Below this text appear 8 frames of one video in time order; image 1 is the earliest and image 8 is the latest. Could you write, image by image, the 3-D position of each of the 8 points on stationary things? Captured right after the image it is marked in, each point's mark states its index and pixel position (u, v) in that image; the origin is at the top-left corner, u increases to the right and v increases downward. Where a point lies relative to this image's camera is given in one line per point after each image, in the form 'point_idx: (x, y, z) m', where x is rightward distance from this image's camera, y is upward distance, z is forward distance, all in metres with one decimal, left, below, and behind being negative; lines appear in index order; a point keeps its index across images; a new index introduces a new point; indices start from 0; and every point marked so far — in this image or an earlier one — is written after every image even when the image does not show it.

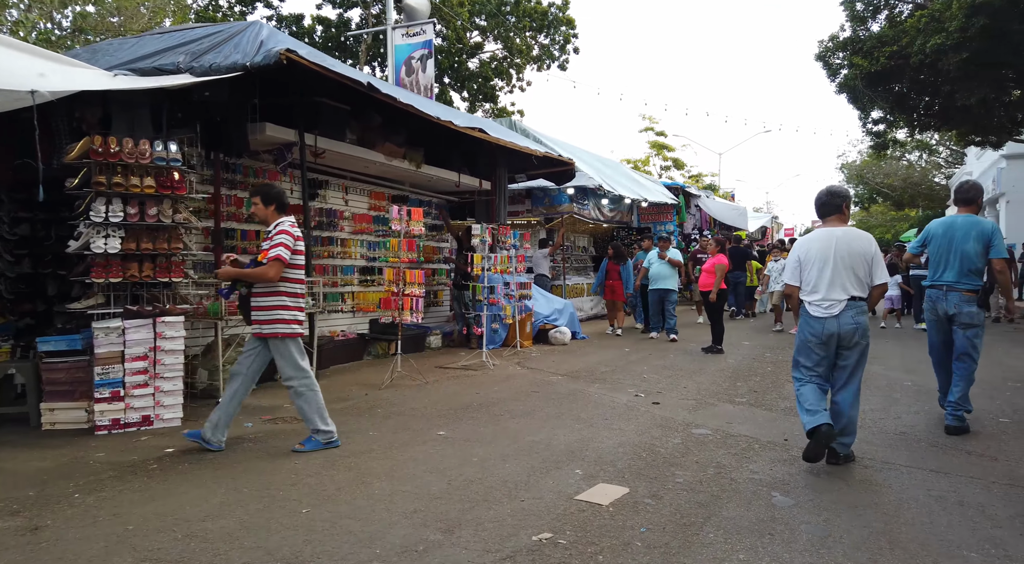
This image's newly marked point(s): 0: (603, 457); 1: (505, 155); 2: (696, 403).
0: (+0.6, -1.2, +4.5) m
1: (-0.1, +2.1, +10.6) m
2: (+1.8, -1.2, +6.3) m
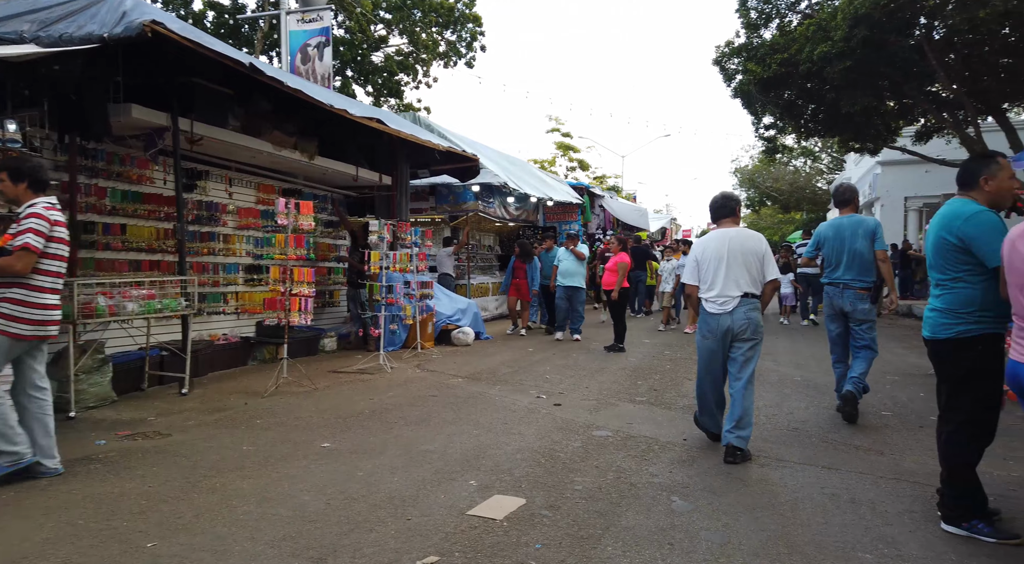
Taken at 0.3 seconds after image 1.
0: (-0.1, -1.2, +4.2) m
1: (-1.7, +2.1, +10.2) m
2: (+0.8, -1.1, +6.2) m
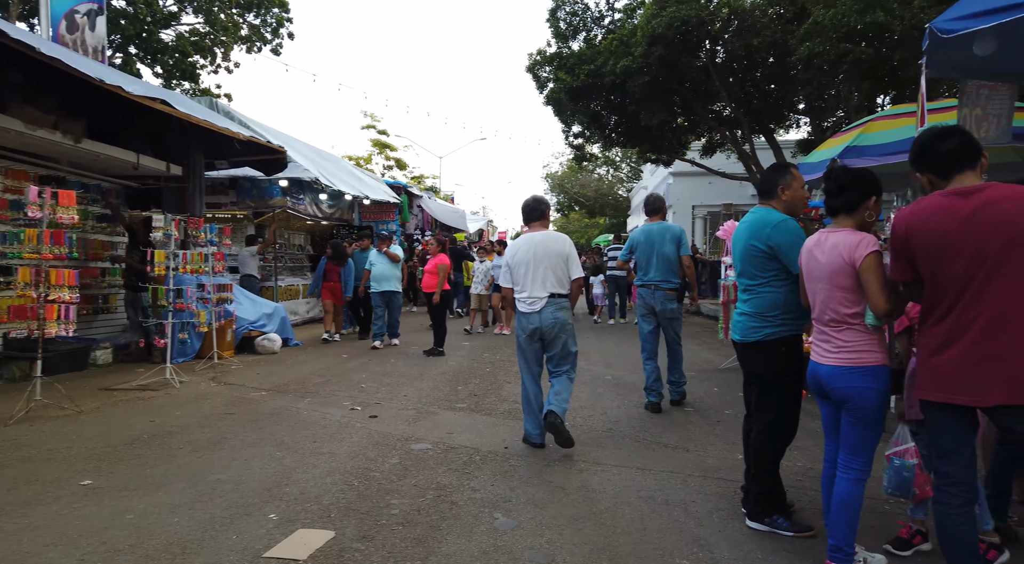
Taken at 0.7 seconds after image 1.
0: (-1.2, -1.2, +3.8) m
1: (-4.3, +2.0, +9.1) m
2: (-0.9, -1.2, +5.9) m
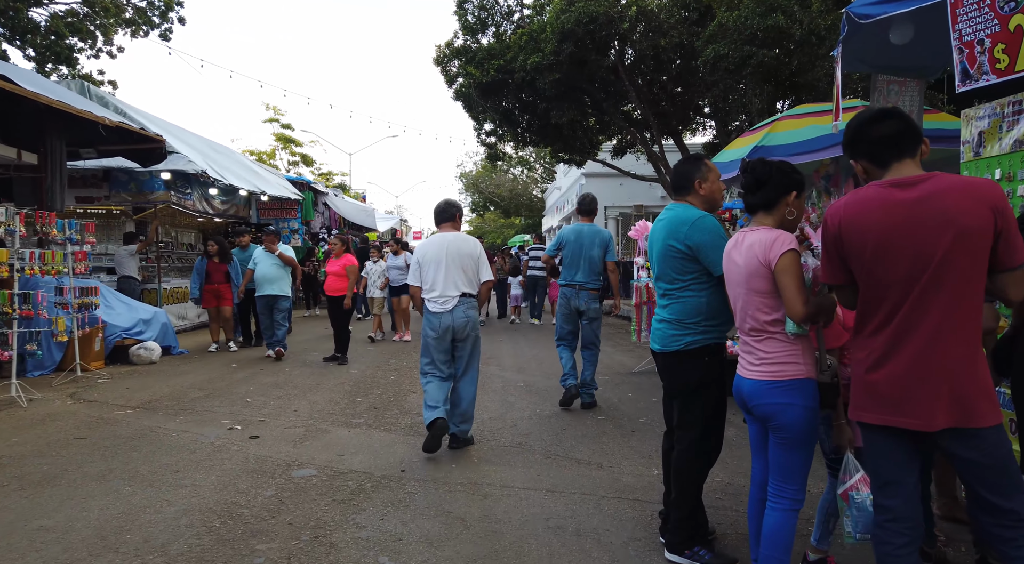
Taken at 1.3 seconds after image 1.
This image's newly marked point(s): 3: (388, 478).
0: (-1.7, -1.2, +3.1) m
1: (-5.5, +2.0, +8.0) m
2: (-1.7, -1.2, +5.3) m
3: (-0.8, -1.2, +4.1) m
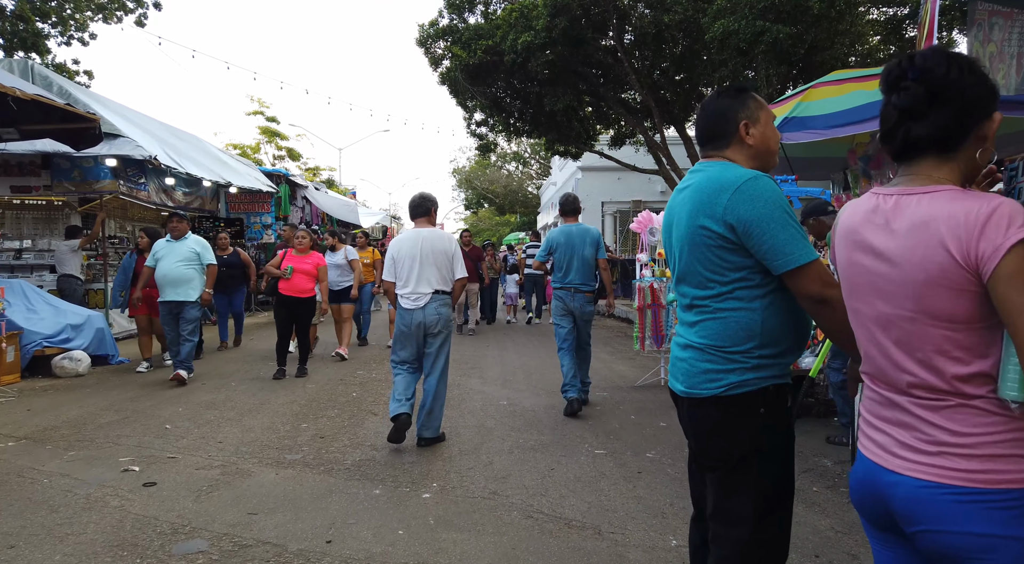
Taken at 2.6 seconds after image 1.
0: (-1.9, -1.2, +2.0) m
1: (-5.7, +2.0, +6.8) m
2: (-1.8, -1.2, +4.1) m
3: (-0.9, -1.2, +3.0) m
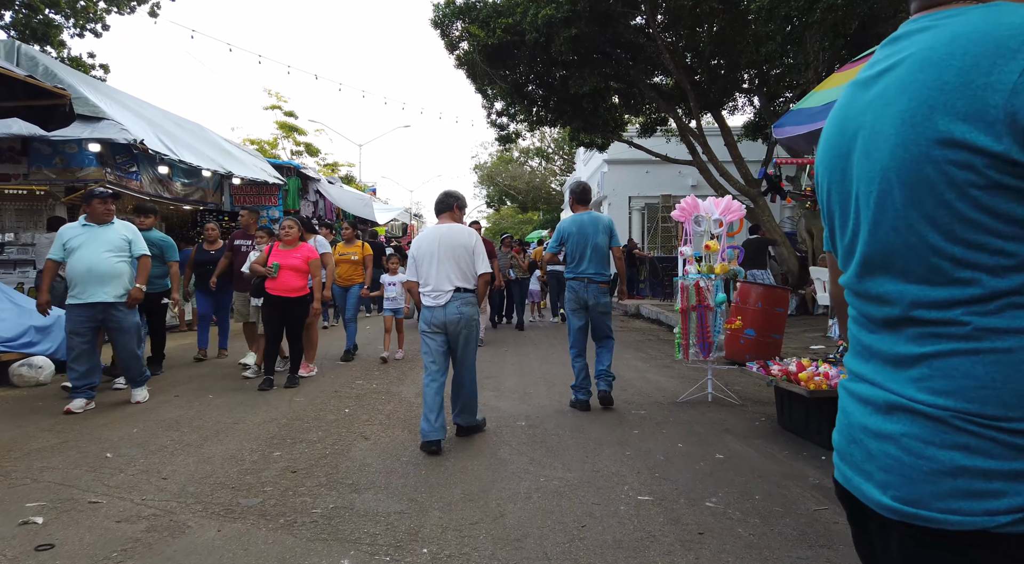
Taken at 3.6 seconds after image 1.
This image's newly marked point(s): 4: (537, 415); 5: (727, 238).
0: (-1.9, -1.2, +1.0) m
1: (-5.5, +2.0, +5.9) m
2: (-1.7, -1.2, +3.1) m
3: (-0.9, -1.2, +1.9) m
4: (+0.2, -1.1, +5.7) m
5: (+2.1, +0.4, +6.4) m
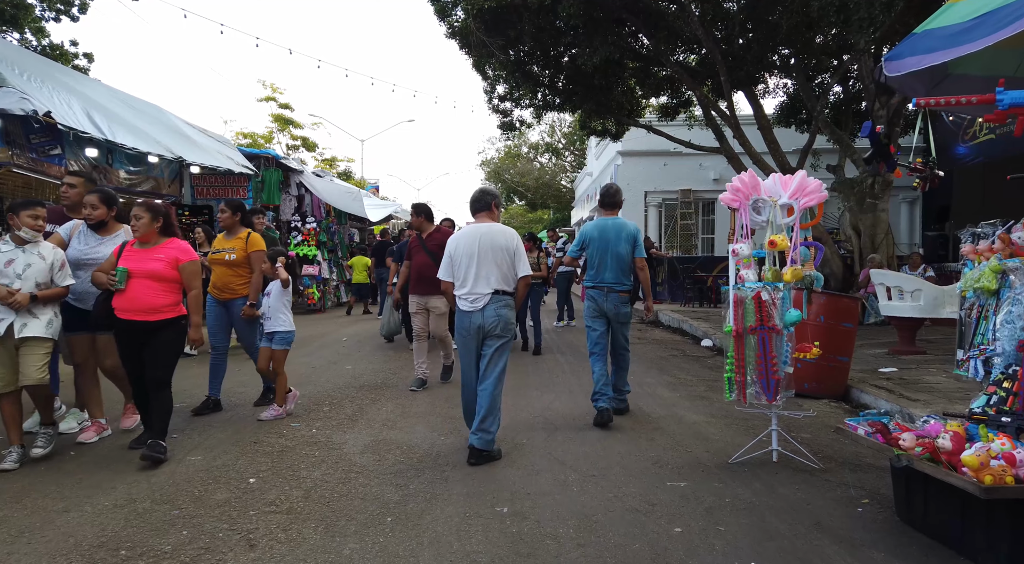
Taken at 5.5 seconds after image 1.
0: (-2.1, -1.3, -0.8) m
1: (-5.6, +2.0, +4.2) m
2: (-1.9, -1.2, +1.4) m
3: (-1.1, -1.3, +0.1) m
4: (+0.1, -1.2, +3.9) m
5: (+2.0, +0.4, +4.5) m
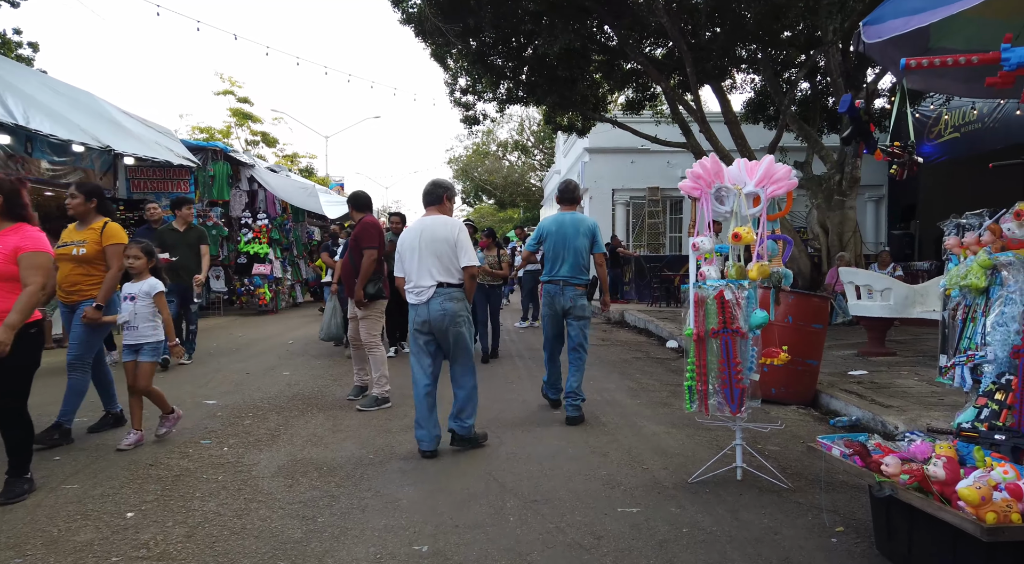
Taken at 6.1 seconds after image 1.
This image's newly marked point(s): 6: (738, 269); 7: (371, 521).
0: (-2.2, -1.3, -1.4) m
1: (-6.0, +2.0, +3.5) m
2: (-2.2, -1.2, +0.7) m
3: (-1.3, -1.3, -0.4) m
4: (-0.3, -1.2, +3.3) m
5: (+1.6, +0.4, +4.1) m
6: (+1.4, +0.1, +4.0) m
7: (-0.7, -1.2, +3.4) m
